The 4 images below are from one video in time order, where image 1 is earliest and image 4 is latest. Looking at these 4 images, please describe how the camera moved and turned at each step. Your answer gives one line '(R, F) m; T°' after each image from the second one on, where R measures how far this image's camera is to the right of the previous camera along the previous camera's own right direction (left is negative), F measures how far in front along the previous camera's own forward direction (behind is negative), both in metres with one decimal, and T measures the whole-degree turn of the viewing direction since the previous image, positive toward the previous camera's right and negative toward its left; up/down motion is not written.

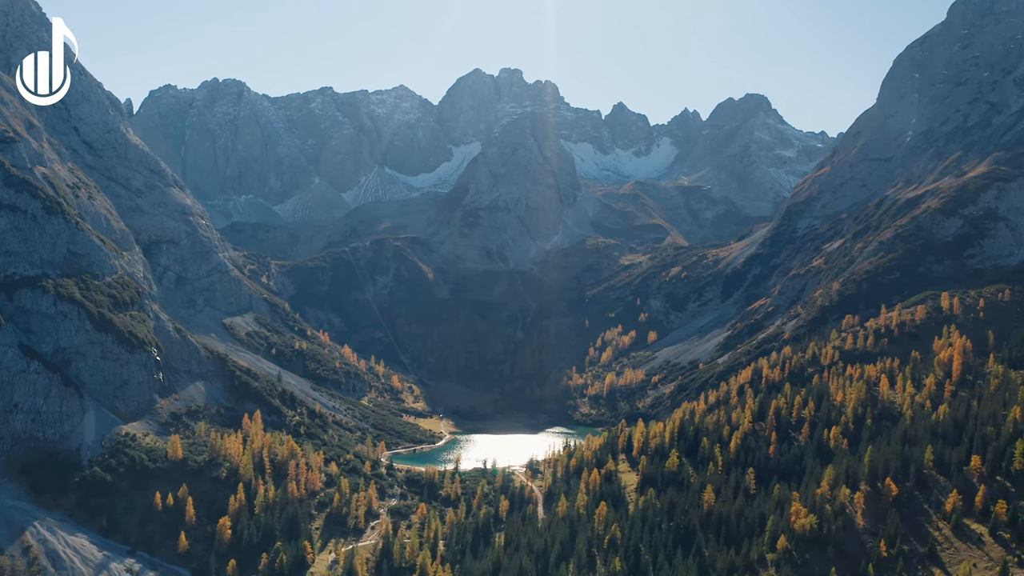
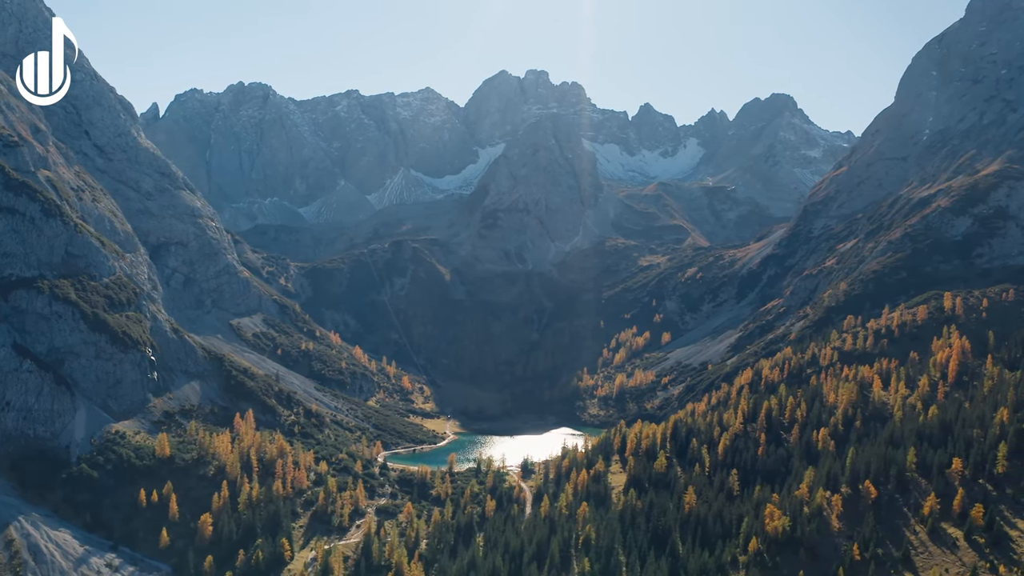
(+10.2, -0.2) m; -2°
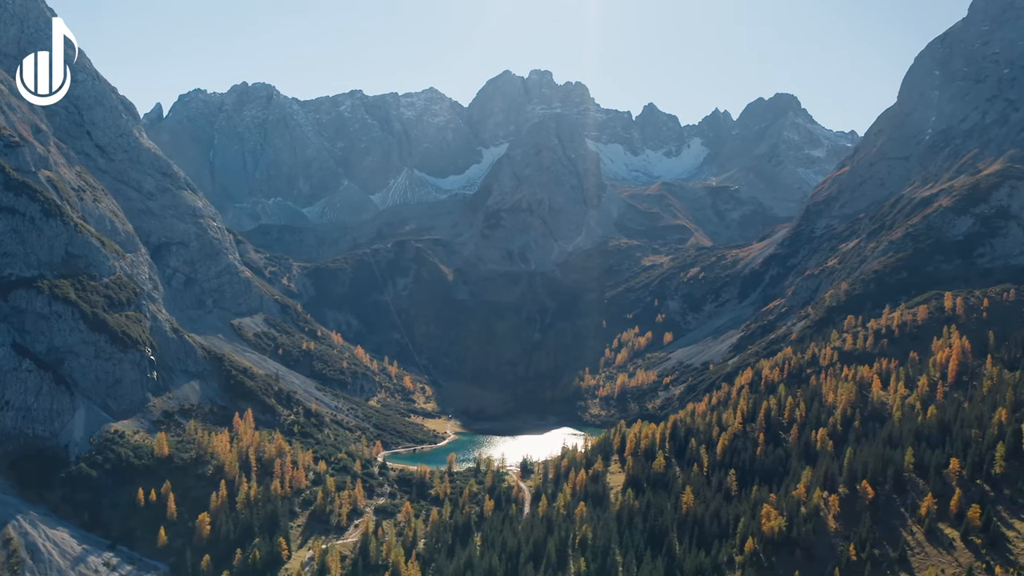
(+1.4, 0.0) m; 0°
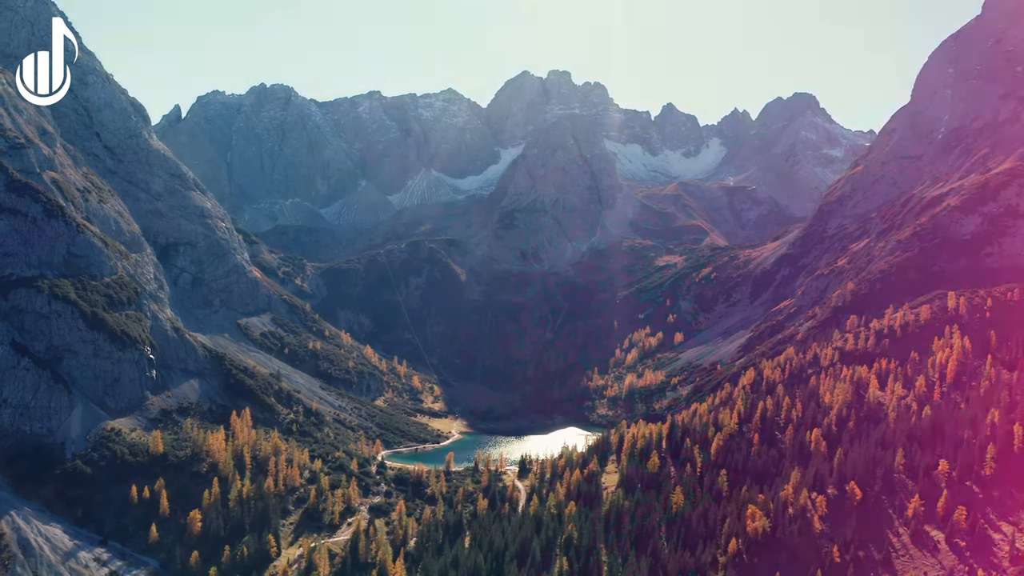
(+6.4, -0.2) m; -1°
